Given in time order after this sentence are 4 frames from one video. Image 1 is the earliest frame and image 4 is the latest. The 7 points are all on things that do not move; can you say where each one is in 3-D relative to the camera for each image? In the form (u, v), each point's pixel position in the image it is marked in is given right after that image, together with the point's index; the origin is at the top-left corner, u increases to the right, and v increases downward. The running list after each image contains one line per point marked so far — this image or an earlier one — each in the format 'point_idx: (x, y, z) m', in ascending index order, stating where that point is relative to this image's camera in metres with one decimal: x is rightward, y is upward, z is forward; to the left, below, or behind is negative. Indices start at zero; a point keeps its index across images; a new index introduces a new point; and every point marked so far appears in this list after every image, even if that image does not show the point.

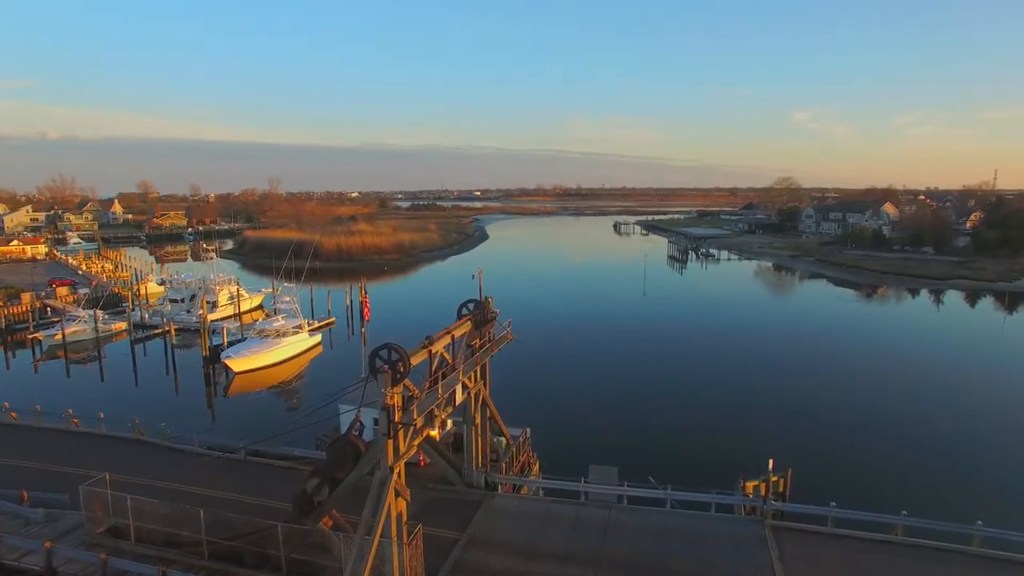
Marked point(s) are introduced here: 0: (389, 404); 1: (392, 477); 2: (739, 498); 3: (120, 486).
0: (-1.1, -1.1, +5.6) m
1: (-1.1, -1.8, +5.7) m
2: (+2.8, -2.6, +7.5) m
3: (-5.3, -2.7, +8.1) m
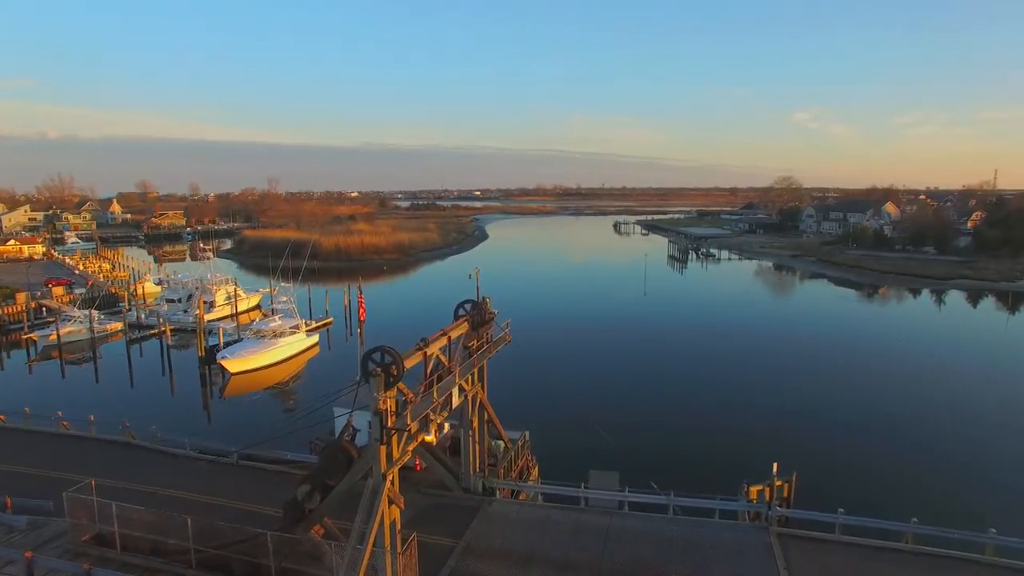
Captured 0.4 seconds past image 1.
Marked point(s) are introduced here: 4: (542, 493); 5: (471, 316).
0: (-1.2, -1.1, +5.4) m
1: (-1.2, -1.8, +5.5) m
2: (+2.8, -2.6, +7.3) m
3: (-5.3, -2.7, +7.9) m
4: (+0.4, -2.6, +7.7) m
5: (-0.5, -0.4, +7.7) m
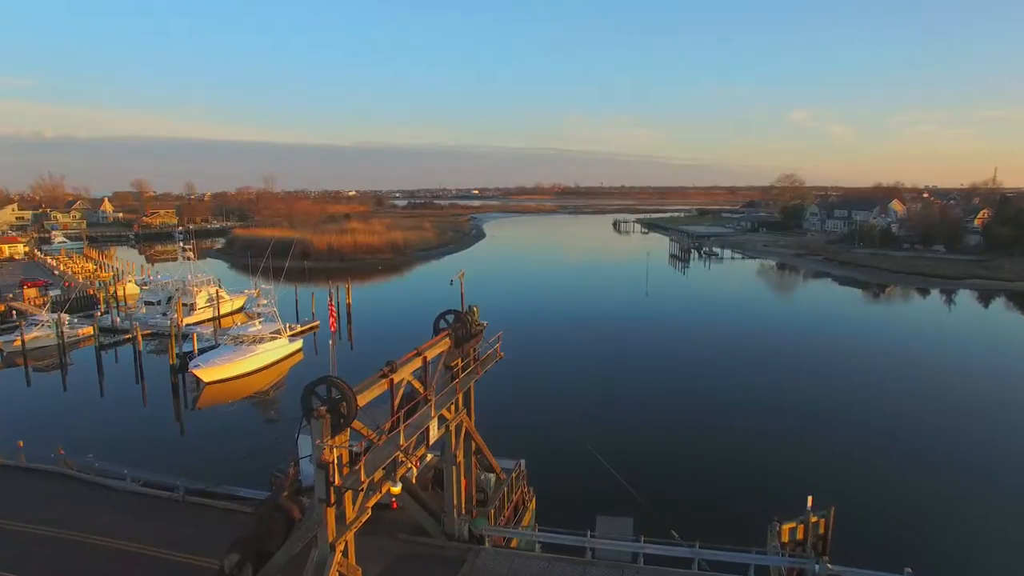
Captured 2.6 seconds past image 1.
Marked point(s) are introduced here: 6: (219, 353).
0: (-1.3, -1.2, +4.1) m
1: (-1.2, -1.9, +4.2) m
2: (+2.7, -2.7, +6.1) m
3: (-5.4, -2.8, +6.6) m
4: (+0.3, -2.7, +6.4) m
5: (-0.6, -0.4, +6.4) m
6: (-9.3, -2.0, +19.1) m
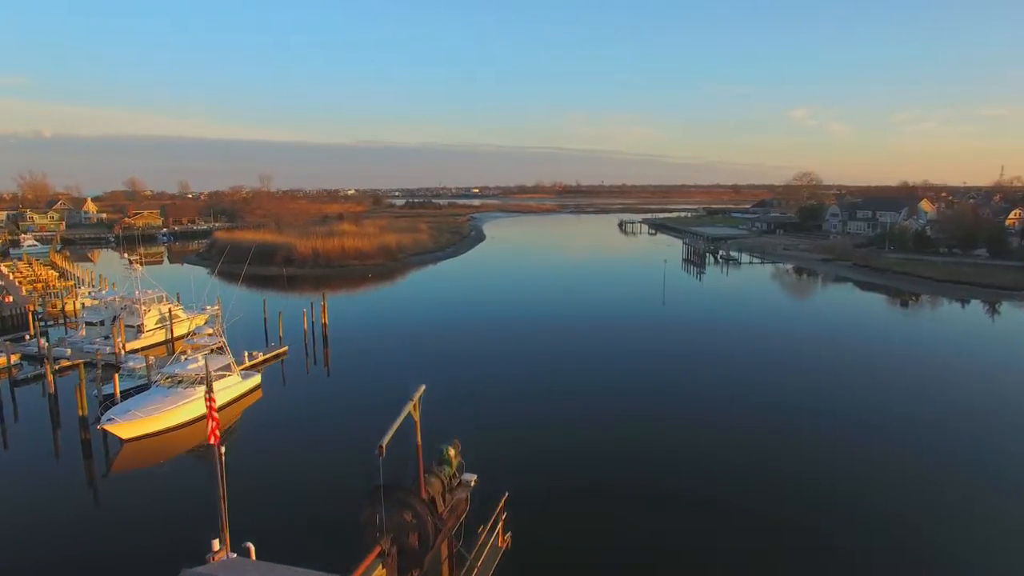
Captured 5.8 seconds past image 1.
0: (-1.1, -1.8, +0.5) m
1: (-1.1, -2.5, +0.6) m
2: (+2.8, -3.4, +2.4) m
3: (-5.3, -3.4, +3.0) m
4: (+0.4, -3.3, +2.8) m
5: (-0.5, -1.1, +2.8) m
6: (-9.2, -2.7, +15.5) m
